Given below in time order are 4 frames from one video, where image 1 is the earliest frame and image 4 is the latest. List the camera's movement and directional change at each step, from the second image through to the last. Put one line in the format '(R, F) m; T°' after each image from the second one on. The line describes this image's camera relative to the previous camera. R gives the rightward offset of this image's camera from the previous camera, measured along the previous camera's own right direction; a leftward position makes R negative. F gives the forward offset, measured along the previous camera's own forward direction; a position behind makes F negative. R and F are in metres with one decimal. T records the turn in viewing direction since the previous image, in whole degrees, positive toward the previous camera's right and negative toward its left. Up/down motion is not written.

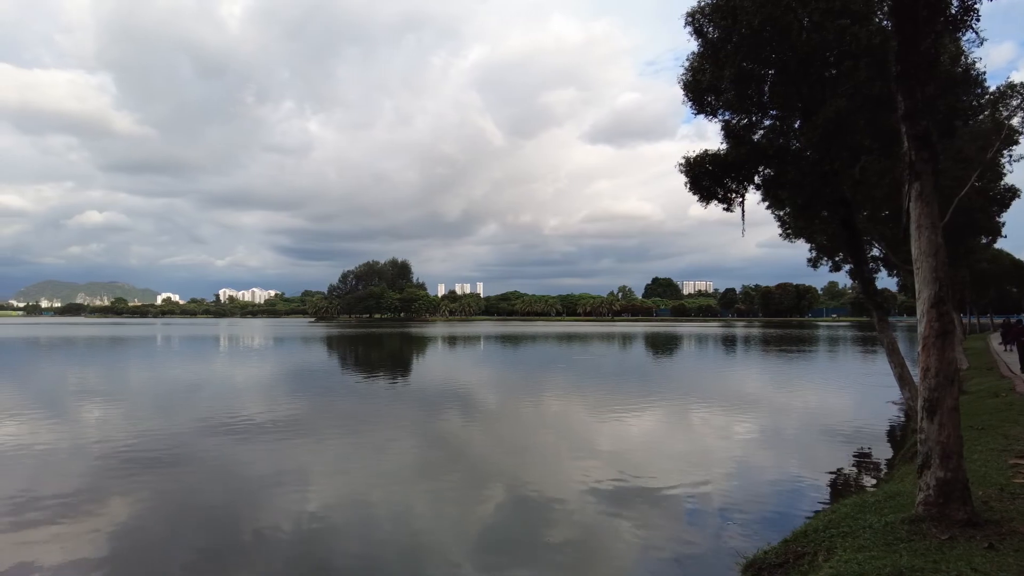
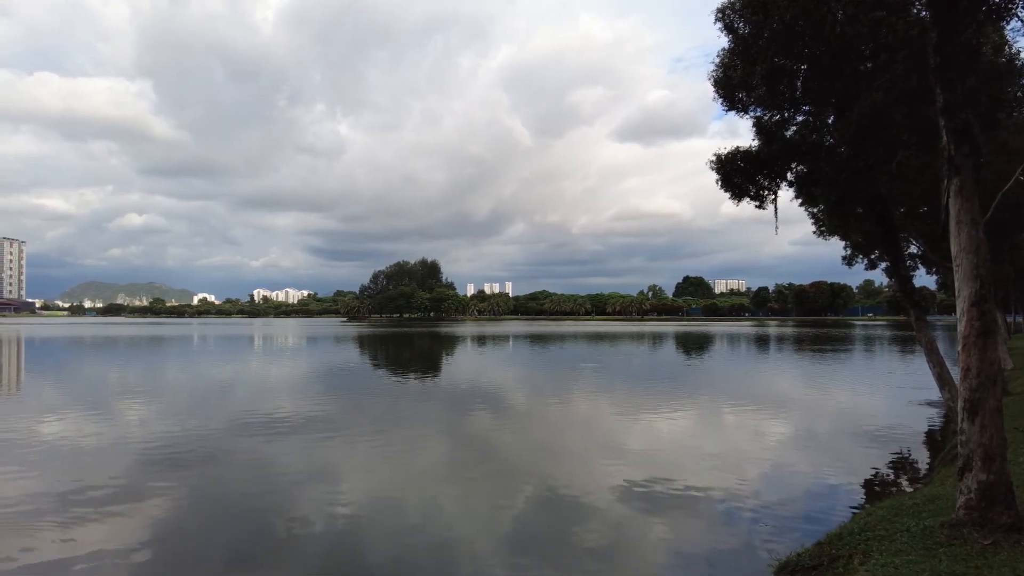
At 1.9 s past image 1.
(0.0, 0.0) m; -2°
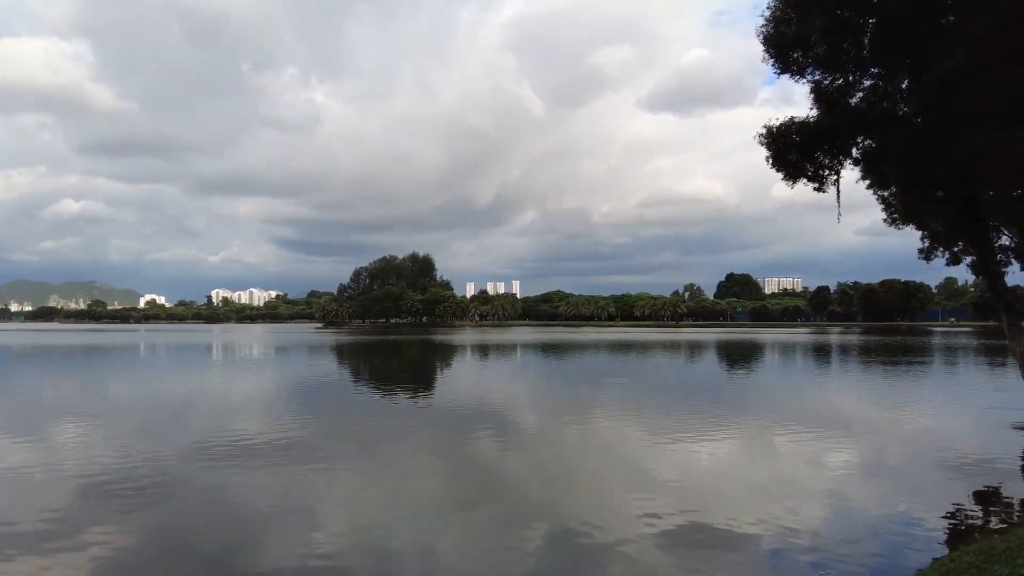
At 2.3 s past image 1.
(+0.1, +4.7) m; -1°
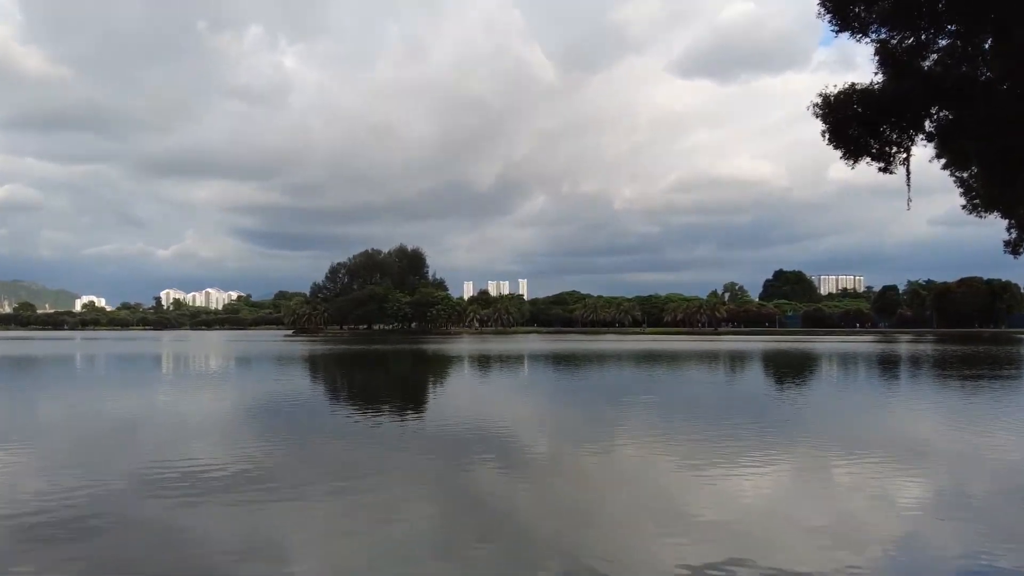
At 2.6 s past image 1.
(0.0, +3.8) m; 0°
